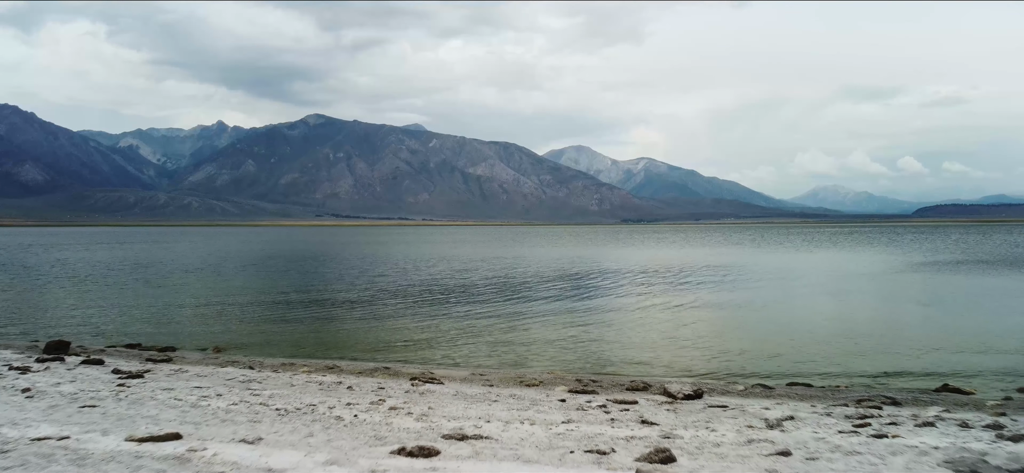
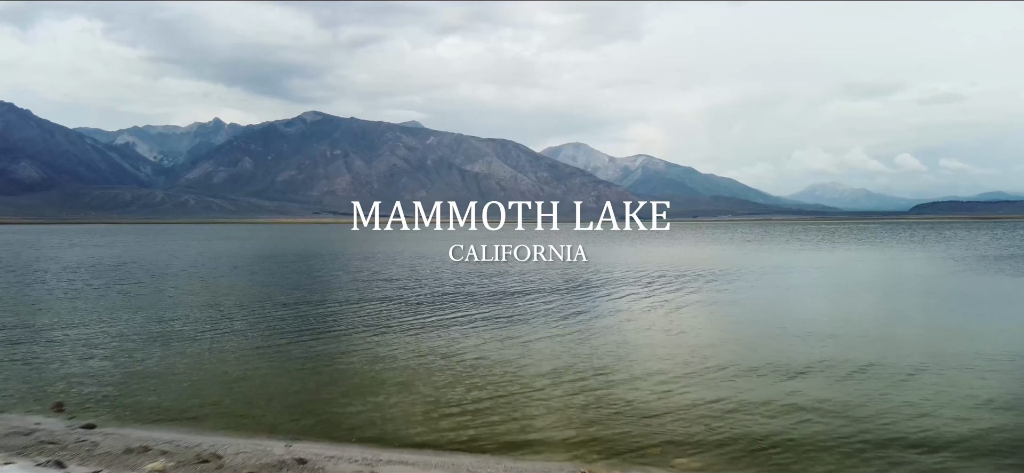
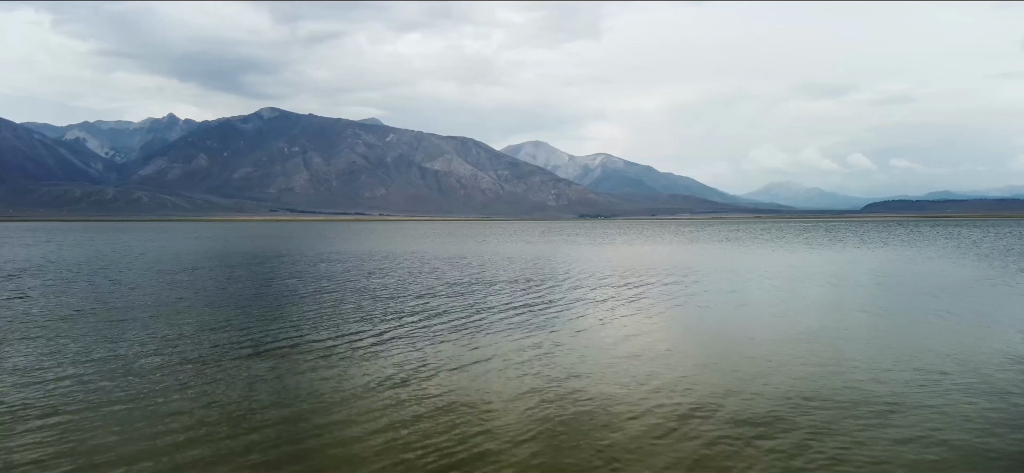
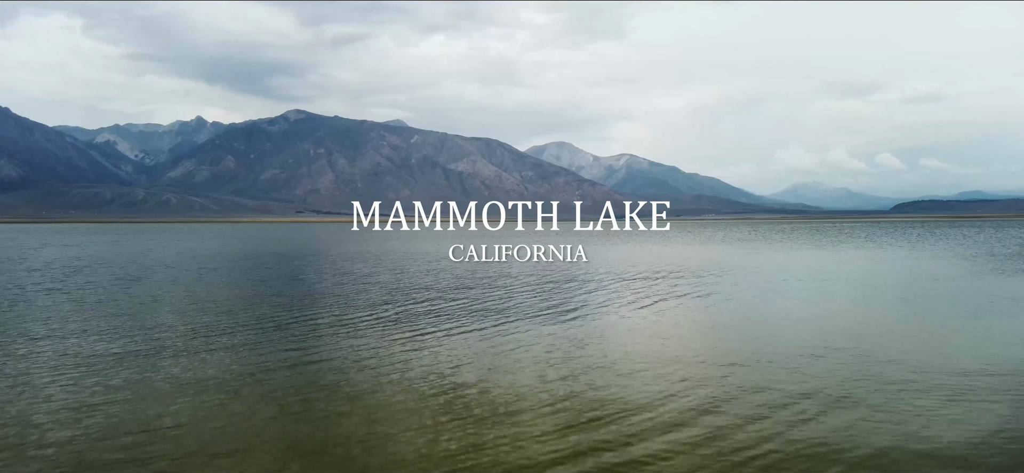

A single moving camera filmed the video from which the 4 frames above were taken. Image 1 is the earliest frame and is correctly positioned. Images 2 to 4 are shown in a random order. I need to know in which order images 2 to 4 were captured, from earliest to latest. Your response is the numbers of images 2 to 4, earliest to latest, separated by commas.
2, 4, 3
